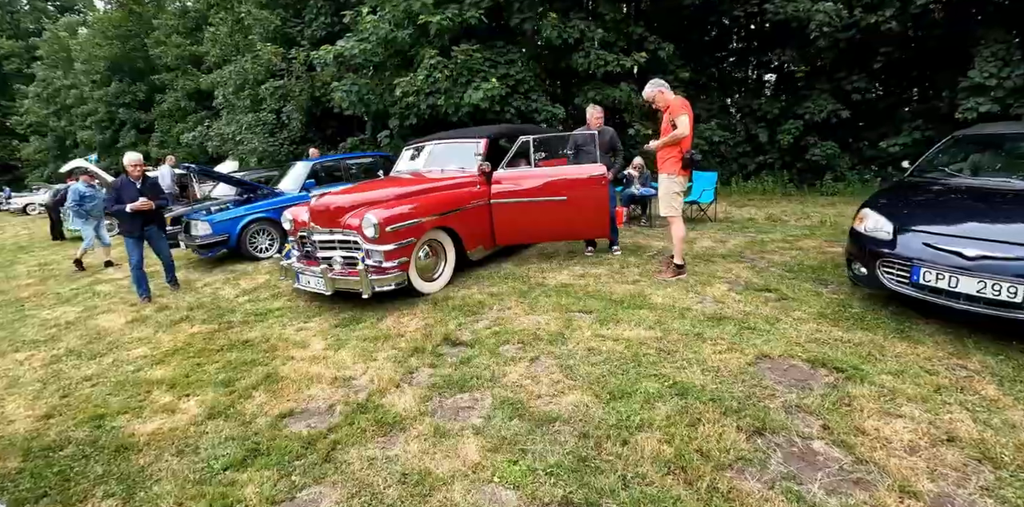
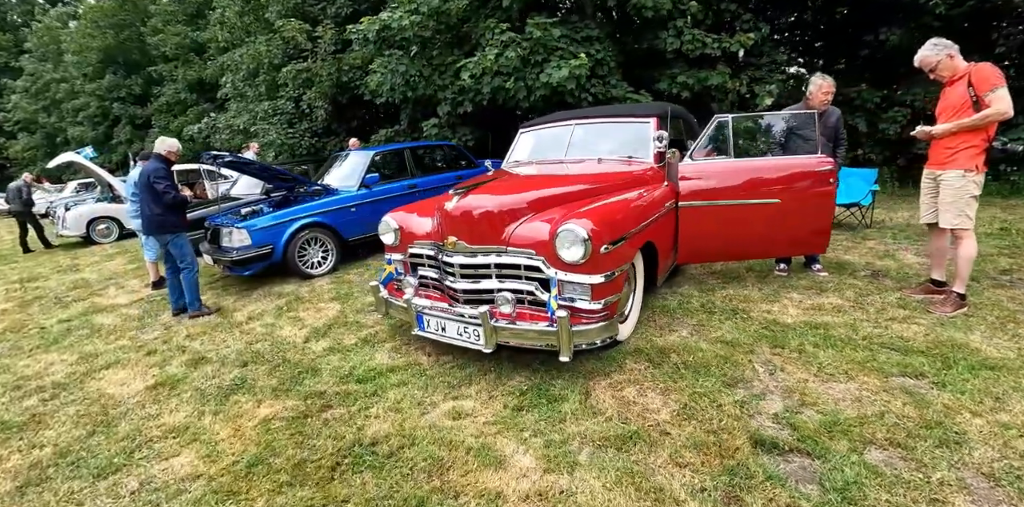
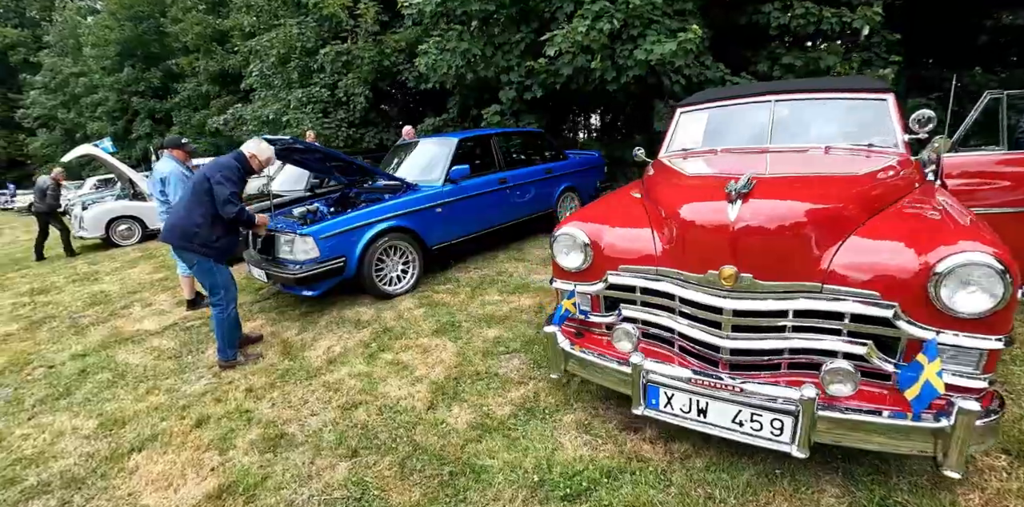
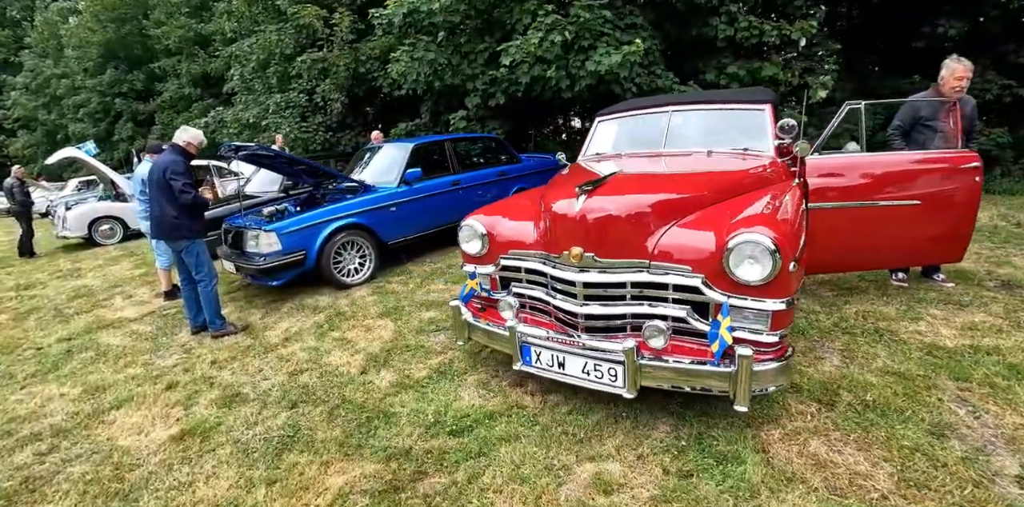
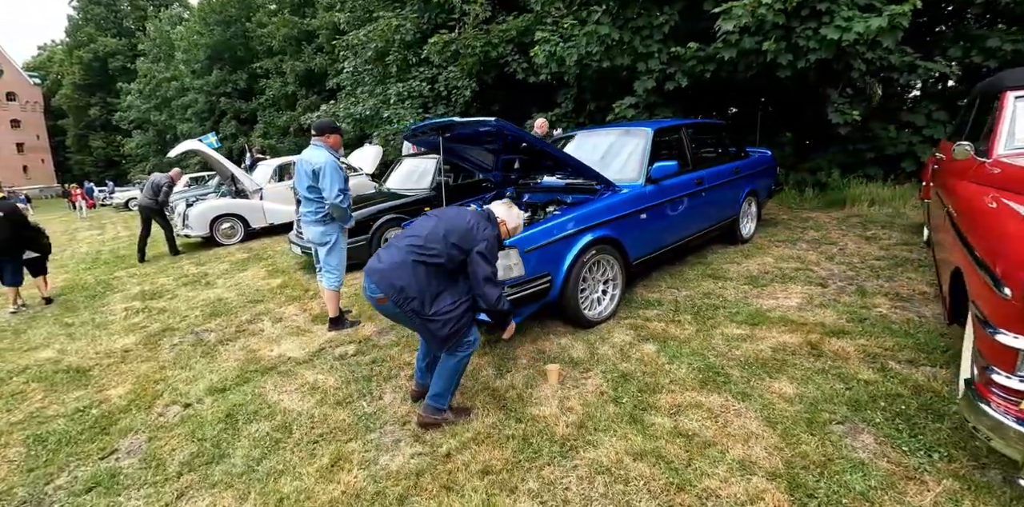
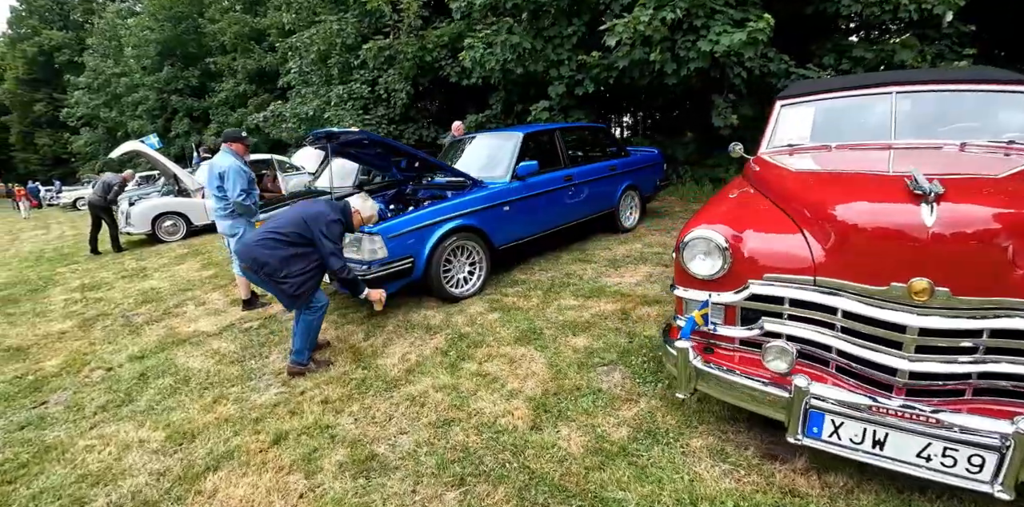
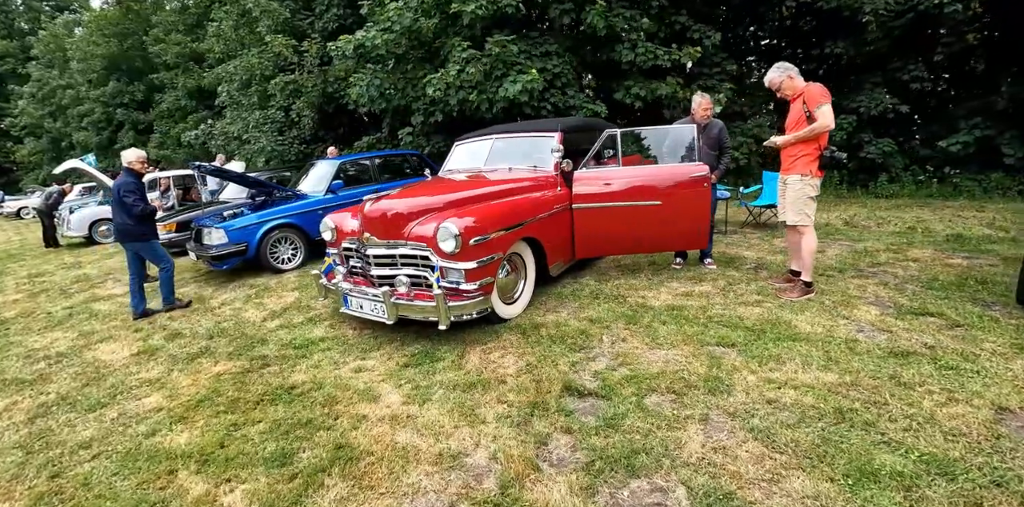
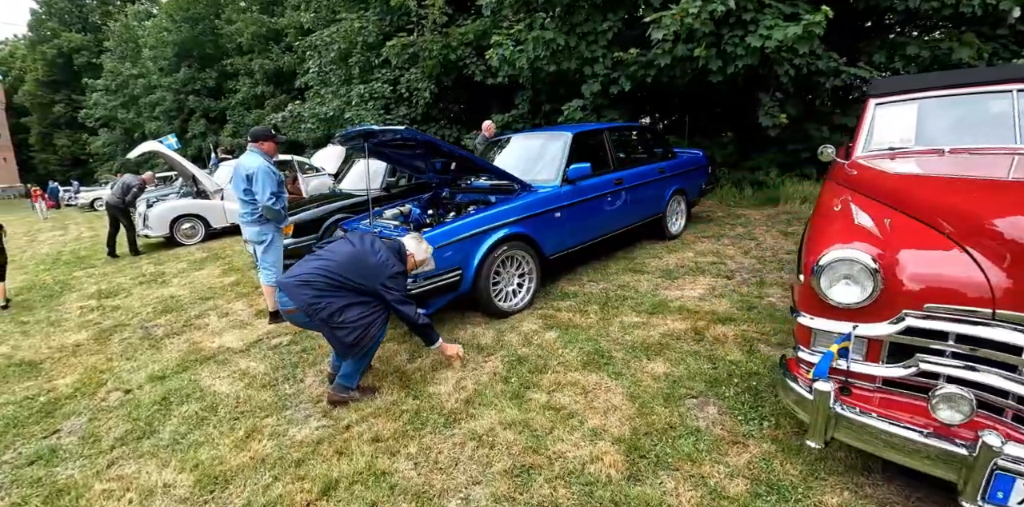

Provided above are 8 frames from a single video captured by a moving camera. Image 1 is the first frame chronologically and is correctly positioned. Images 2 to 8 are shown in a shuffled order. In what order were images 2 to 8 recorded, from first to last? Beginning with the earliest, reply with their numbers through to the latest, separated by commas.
7, 2, 4, 3, 6, 8, 5
